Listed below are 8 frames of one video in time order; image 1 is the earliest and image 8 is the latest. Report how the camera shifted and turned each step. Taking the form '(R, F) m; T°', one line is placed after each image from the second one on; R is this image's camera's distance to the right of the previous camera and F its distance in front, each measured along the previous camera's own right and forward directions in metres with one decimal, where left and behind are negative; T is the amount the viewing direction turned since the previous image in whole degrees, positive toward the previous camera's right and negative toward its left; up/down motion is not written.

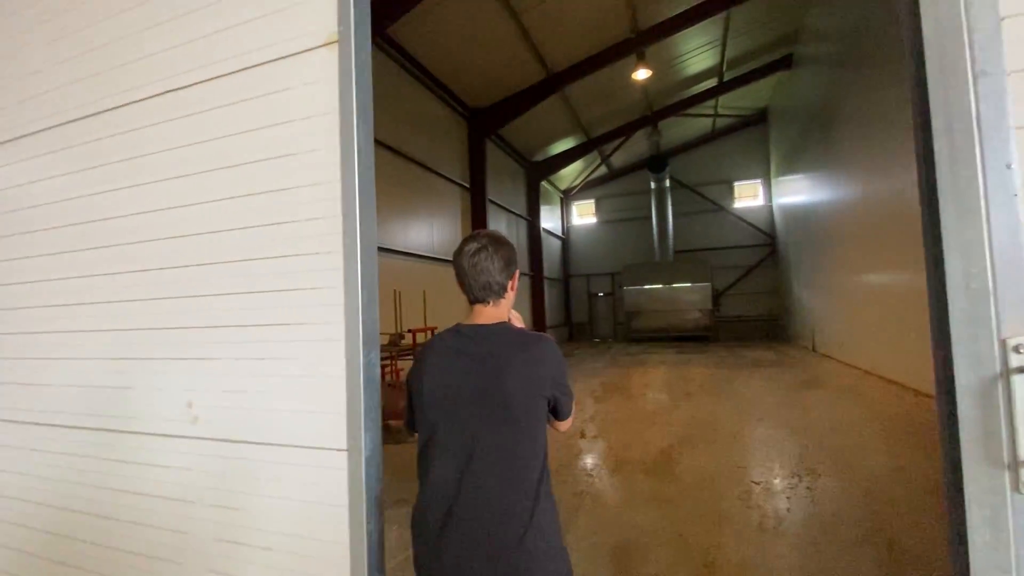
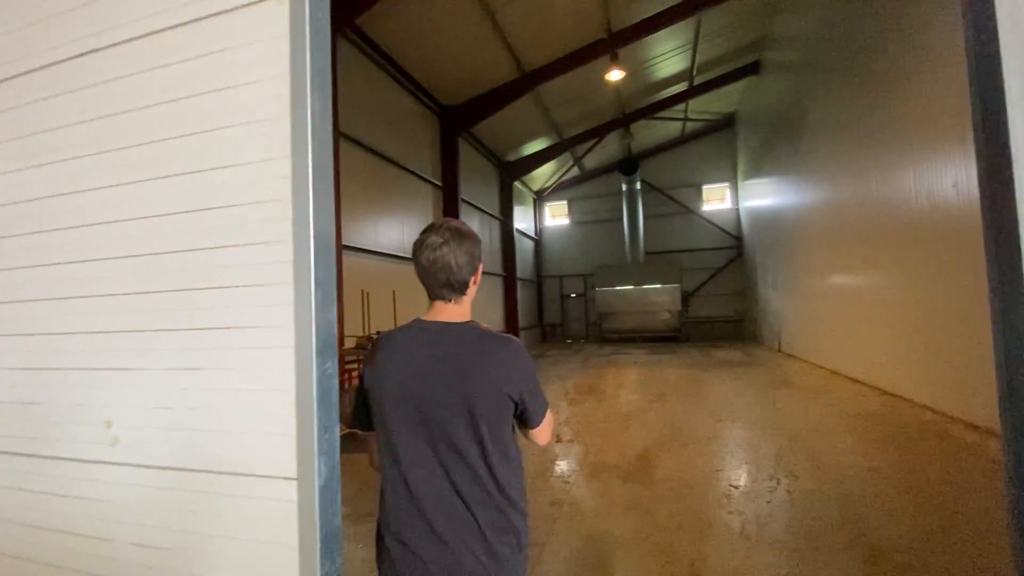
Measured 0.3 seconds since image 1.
(0.0, +0.1) m; +3°
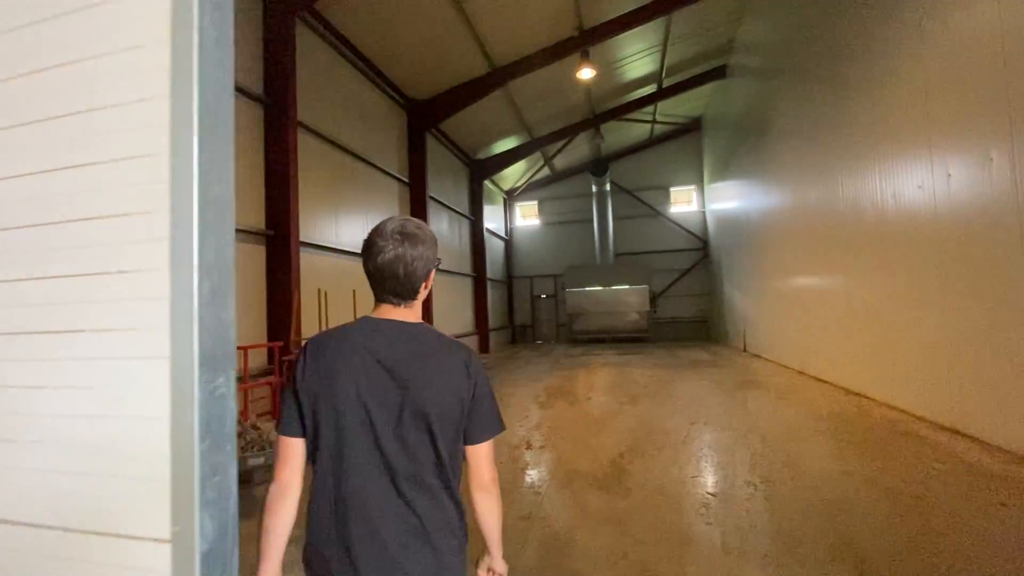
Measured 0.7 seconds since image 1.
(0.0, +0.1) m; +4°
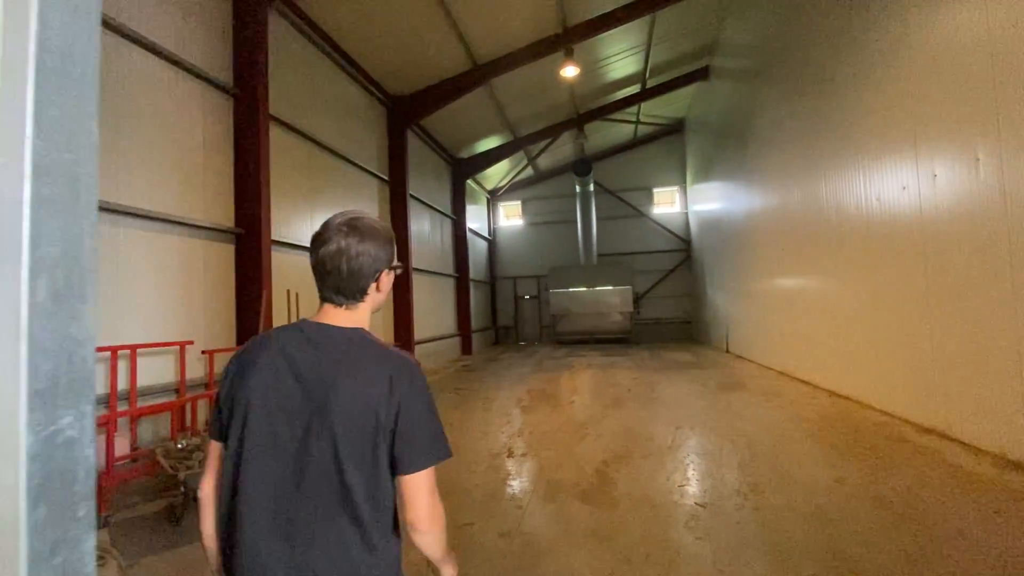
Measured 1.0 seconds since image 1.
(0.0, +0.1) m; +2°
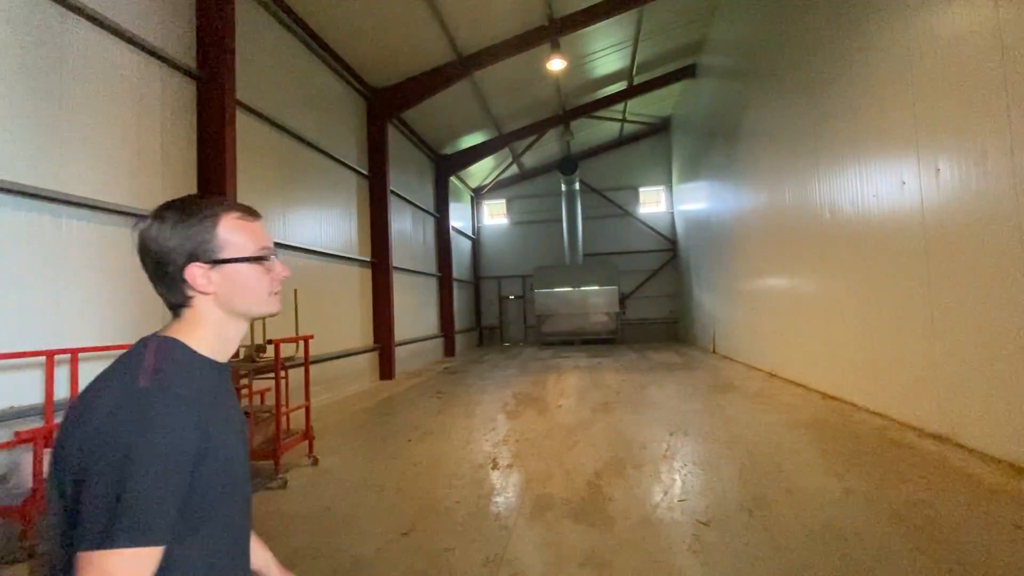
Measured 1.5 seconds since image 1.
(0.0, +0.2) m; +2°
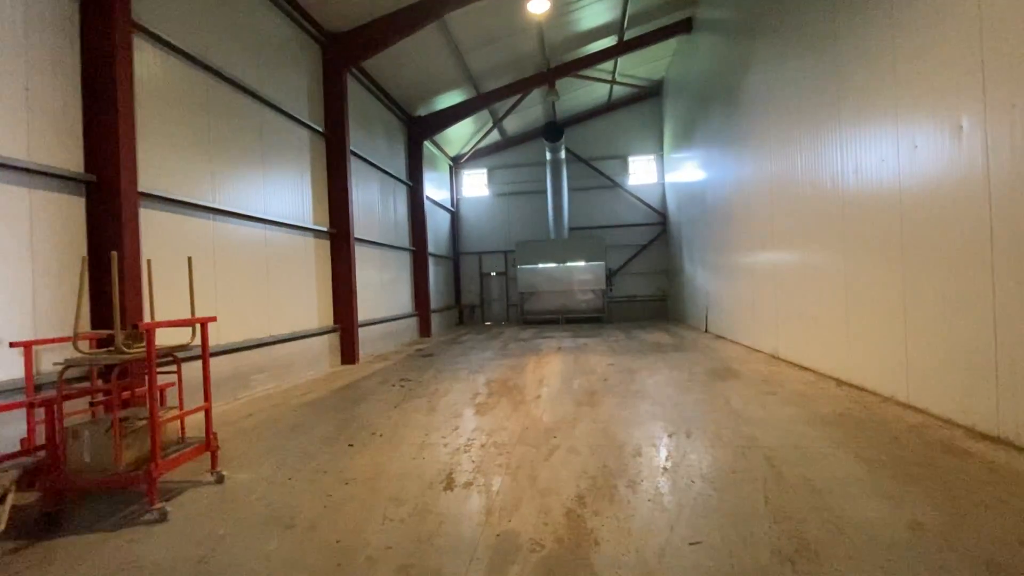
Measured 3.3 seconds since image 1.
(+0.1, +0.6) m; +2°
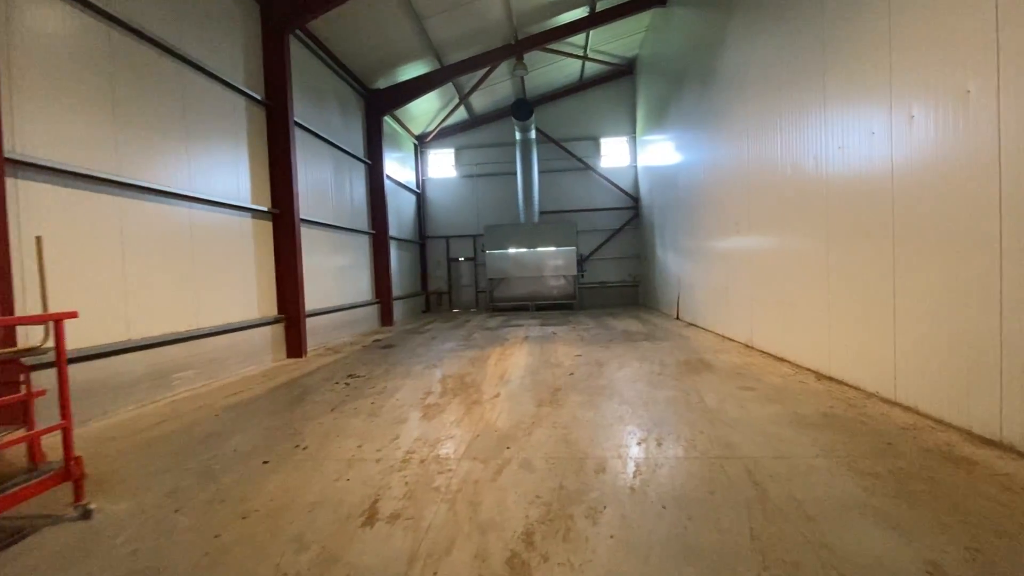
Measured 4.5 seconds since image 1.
(+0.1, +0.4) m; +3°
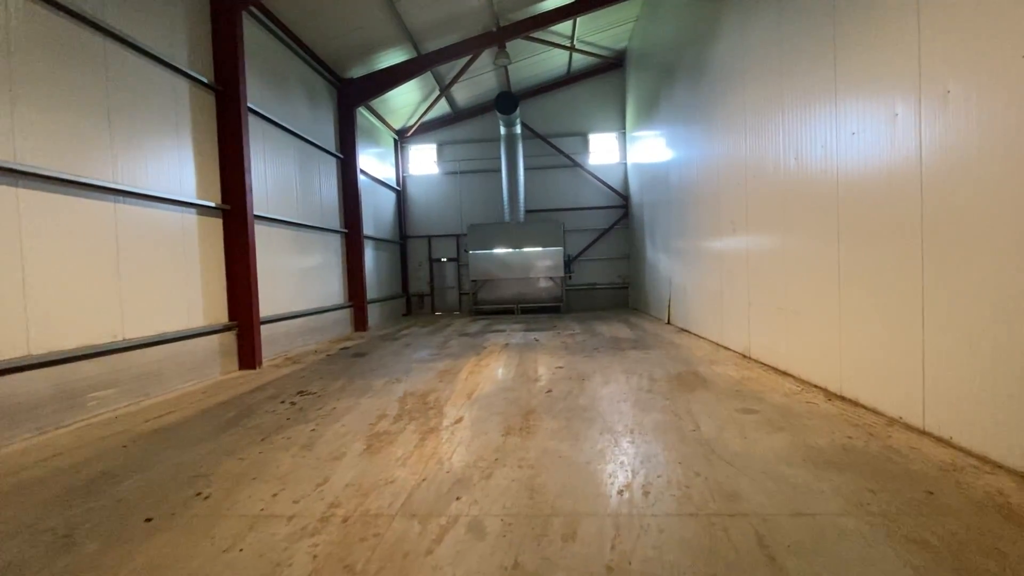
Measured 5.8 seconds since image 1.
(+0.2, +0.4) m; +1°
